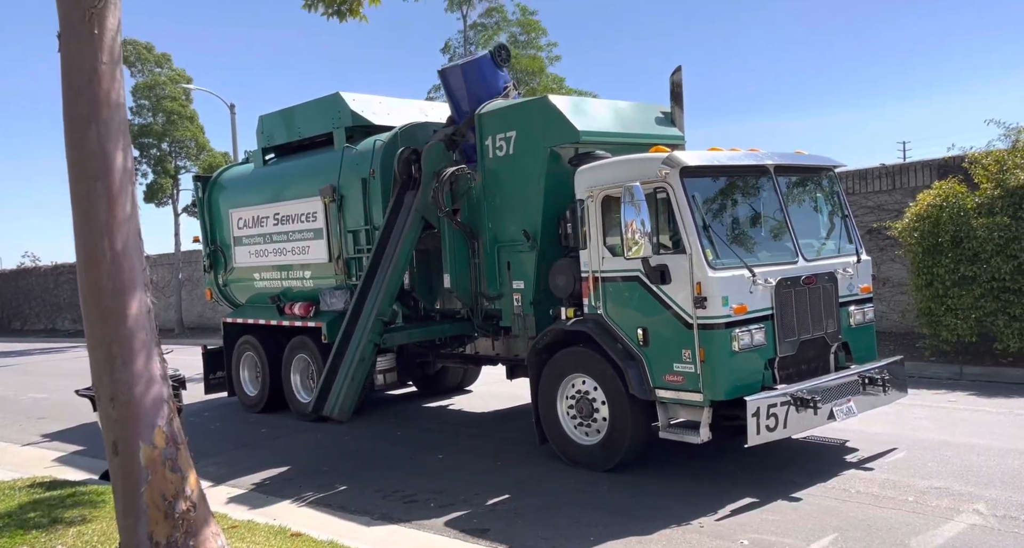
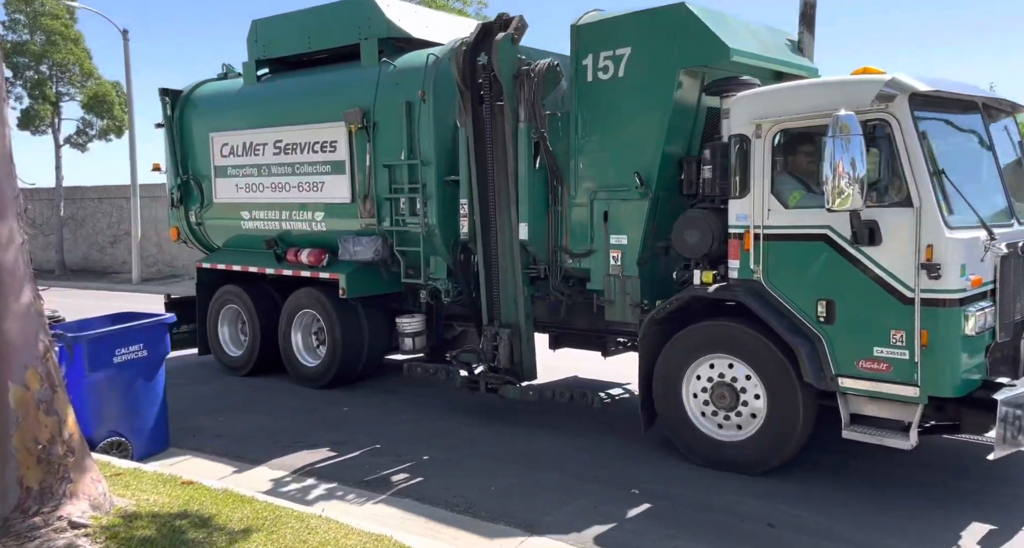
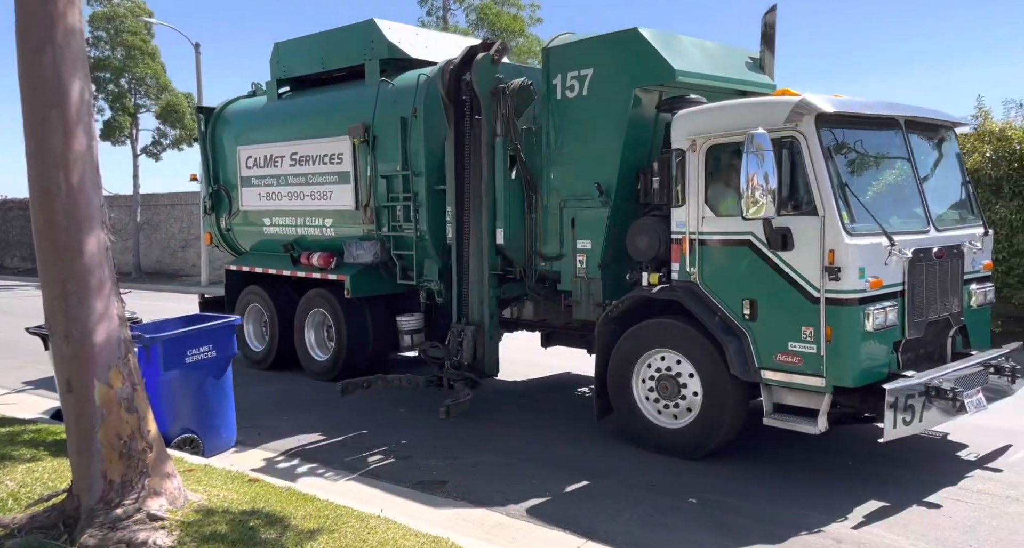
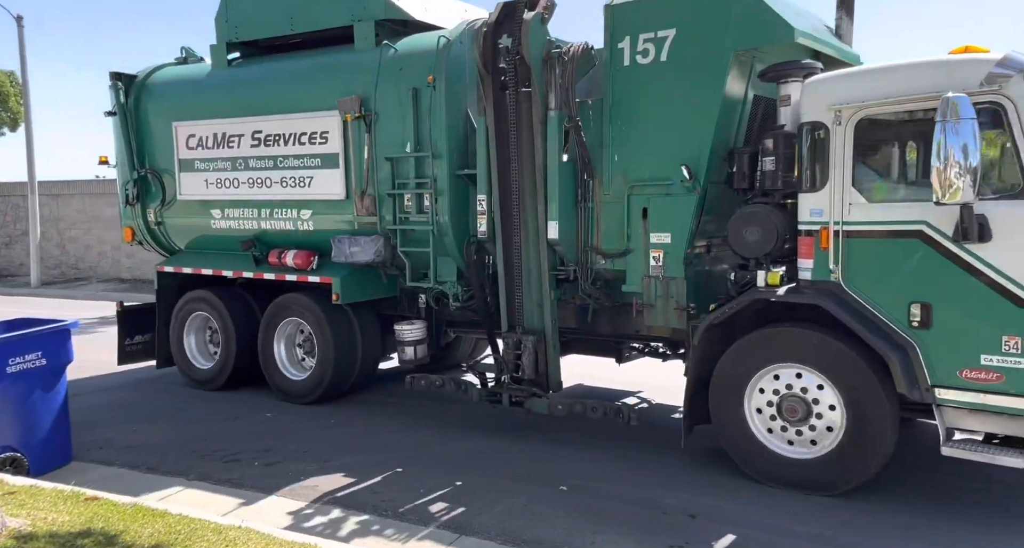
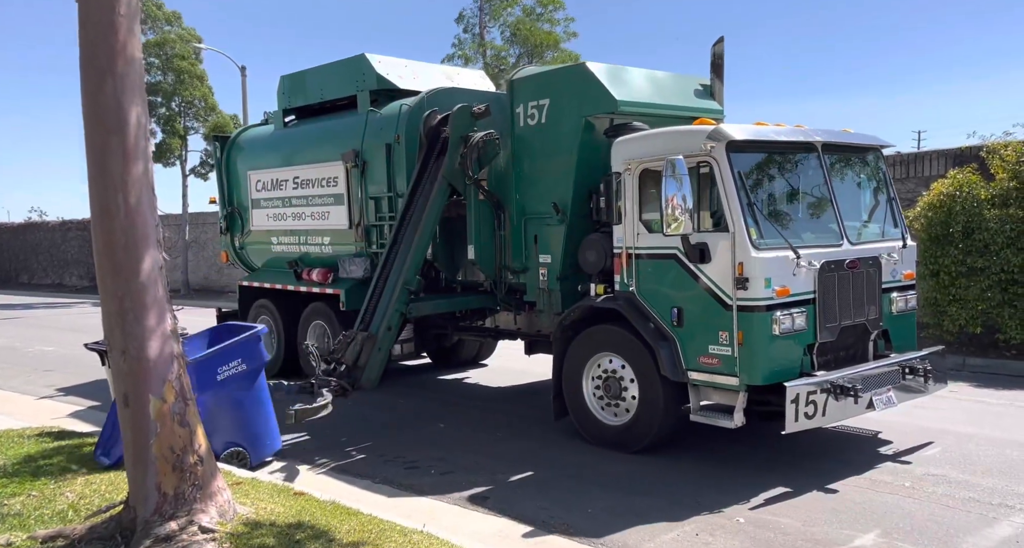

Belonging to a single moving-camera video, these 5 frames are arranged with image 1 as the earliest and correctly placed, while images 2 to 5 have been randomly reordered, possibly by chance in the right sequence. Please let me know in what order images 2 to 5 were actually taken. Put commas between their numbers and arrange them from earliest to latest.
5, 3, 2, 4
